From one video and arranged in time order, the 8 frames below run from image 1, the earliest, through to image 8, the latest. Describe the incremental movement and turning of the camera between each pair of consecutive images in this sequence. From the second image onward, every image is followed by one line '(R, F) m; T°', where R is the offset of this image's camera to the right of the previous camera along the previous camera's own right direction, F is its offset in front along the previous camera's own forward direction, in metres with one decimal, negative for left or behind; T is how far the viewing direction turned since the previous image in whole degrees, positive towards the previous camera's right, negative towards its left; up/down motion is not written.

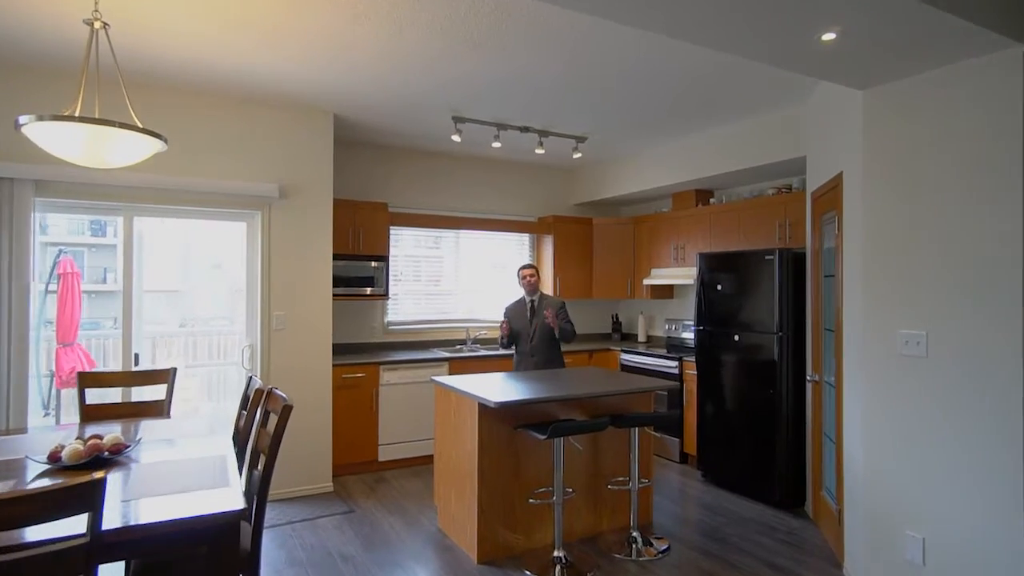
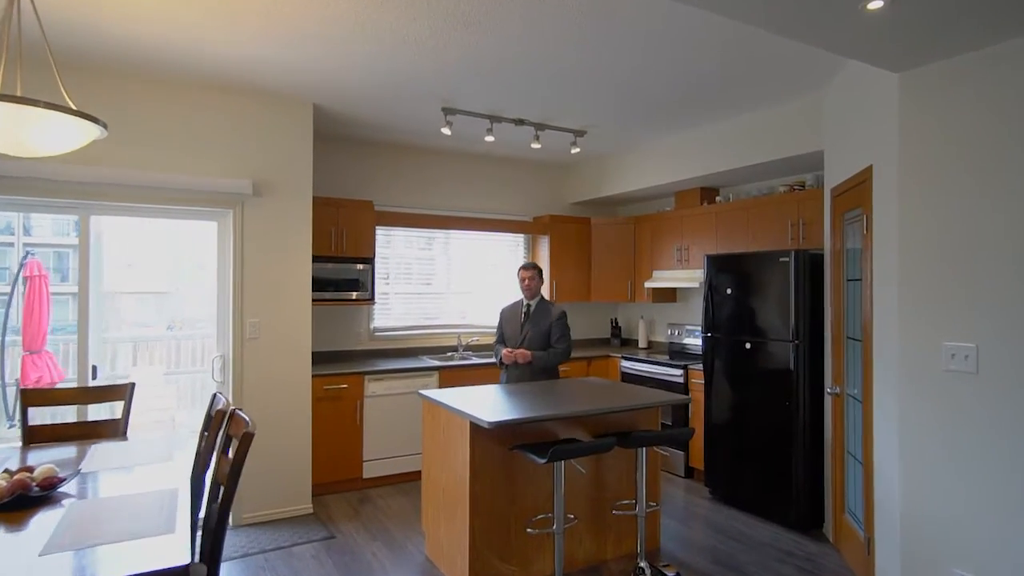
(0.0, +0.3) m; +1°
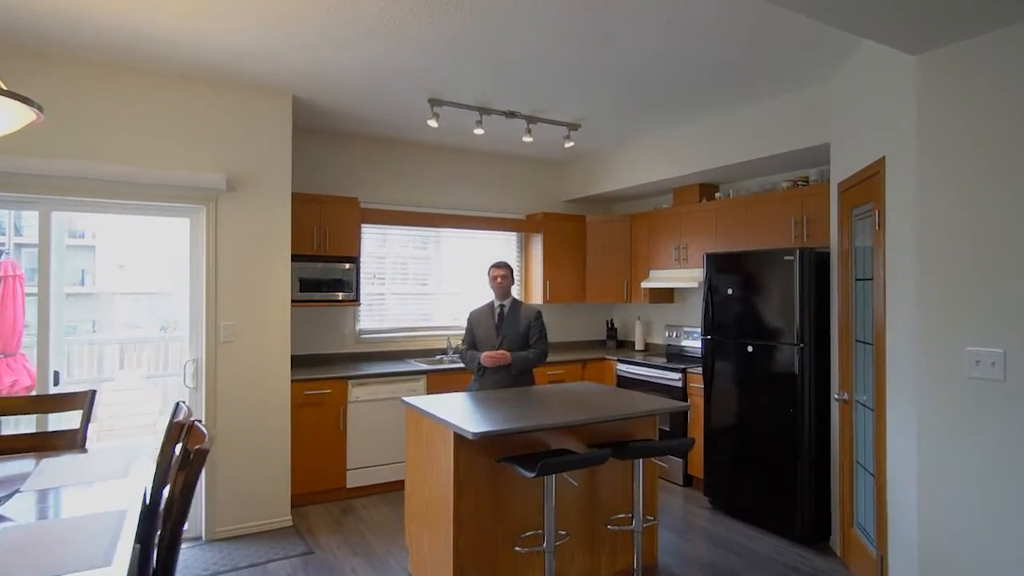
(0.0, +0.2) m; 0°
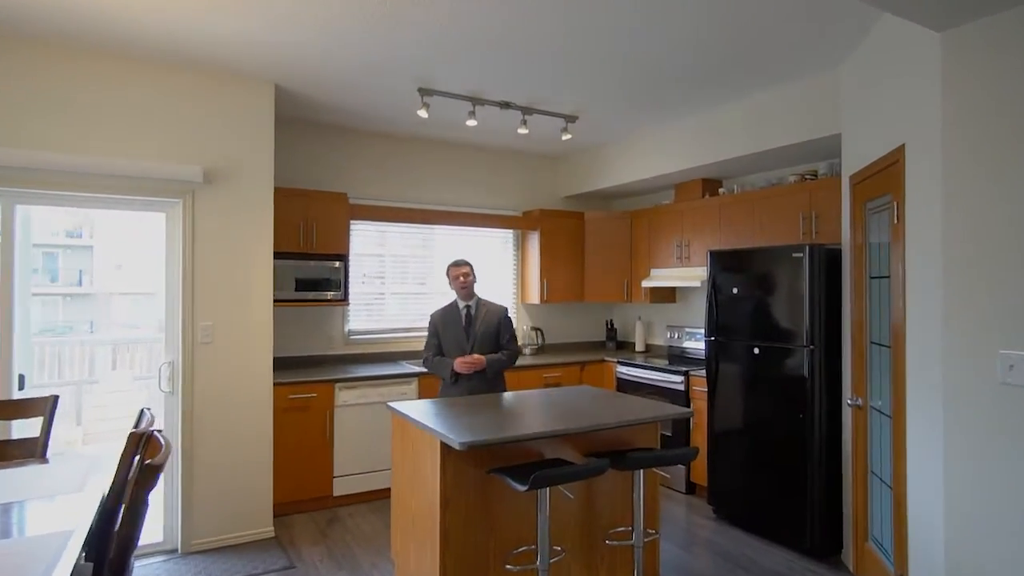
(0.0, +0.2) m; 0°
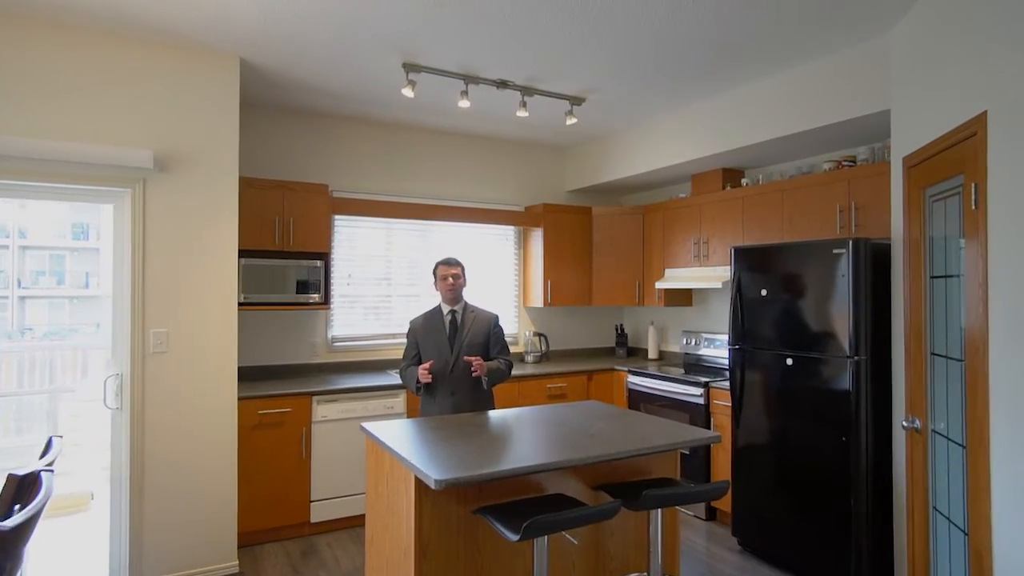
(+0.1, +0.4) m; -1°
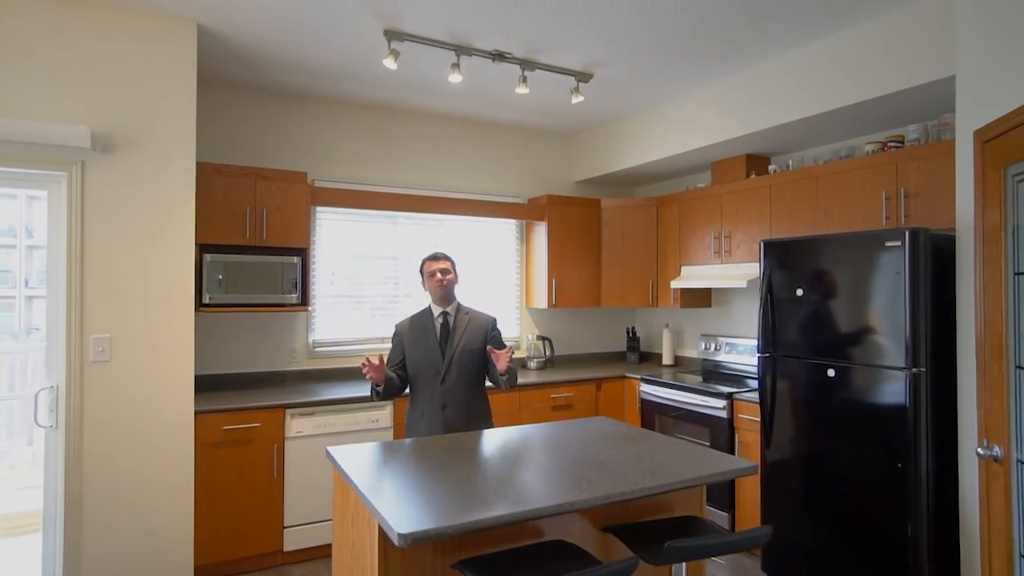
(+0.1, +0.4) m; -1°
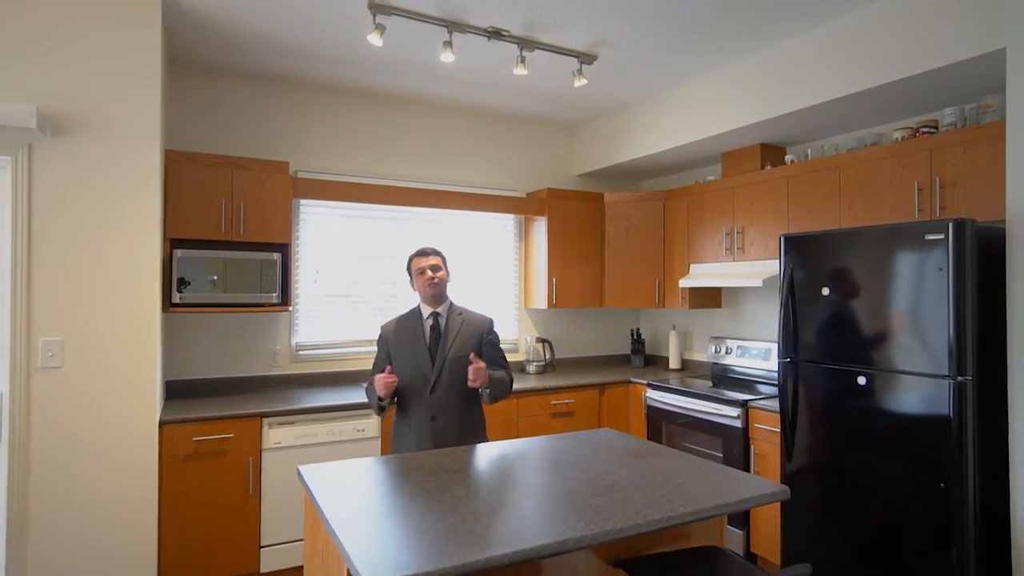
(0.0, +0.2) m; 0°
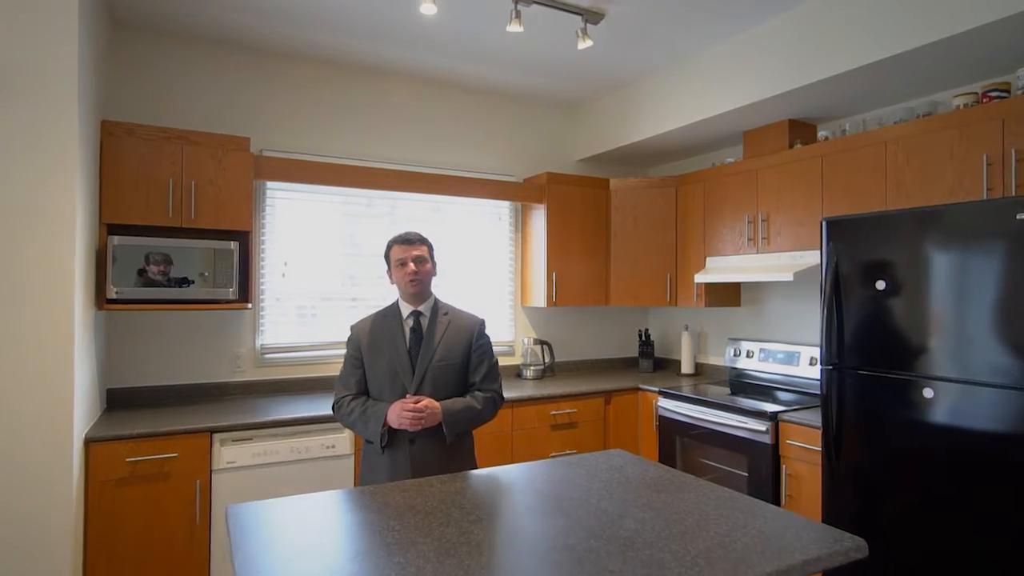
(0.0, +0.4) m; 0°
